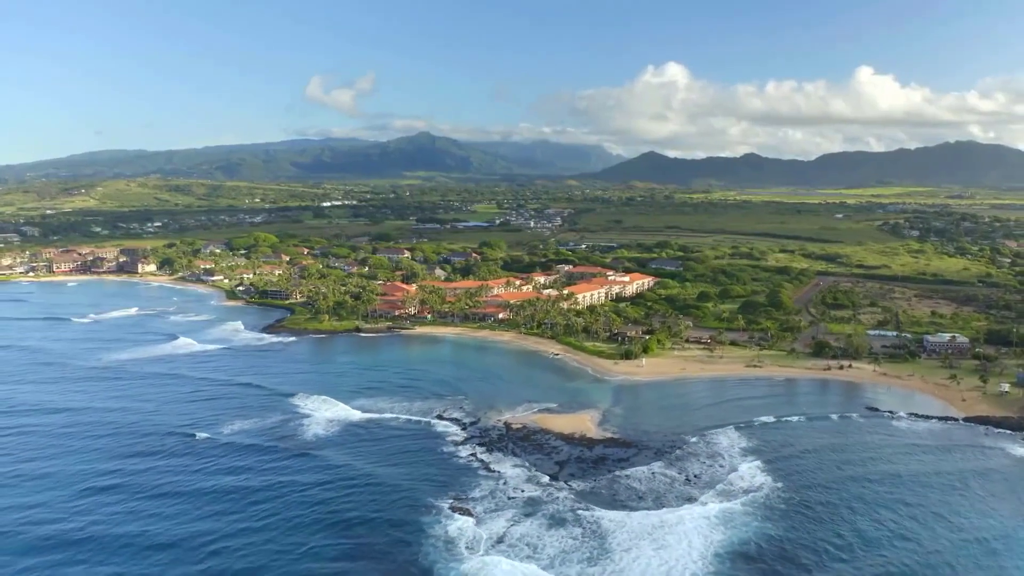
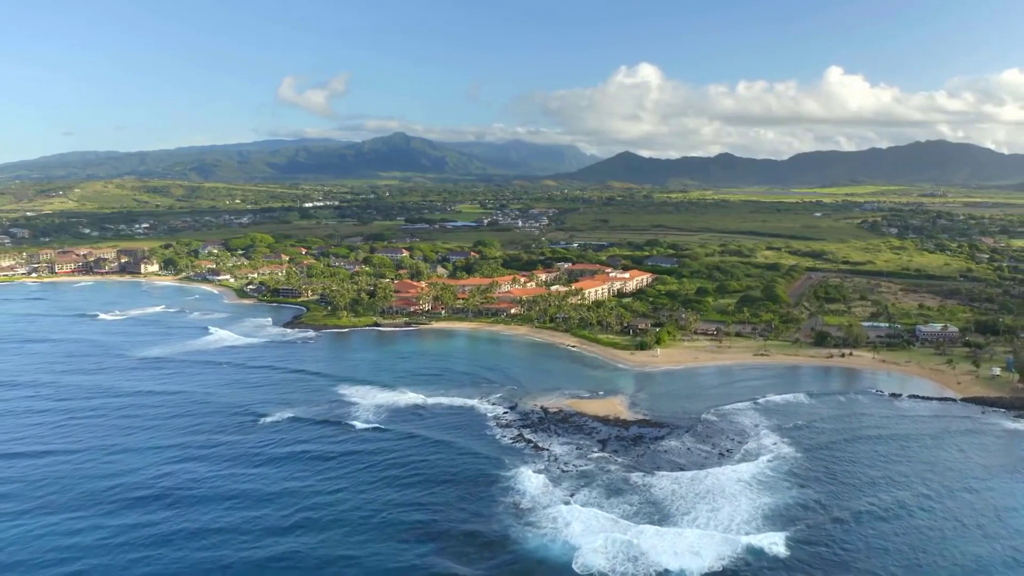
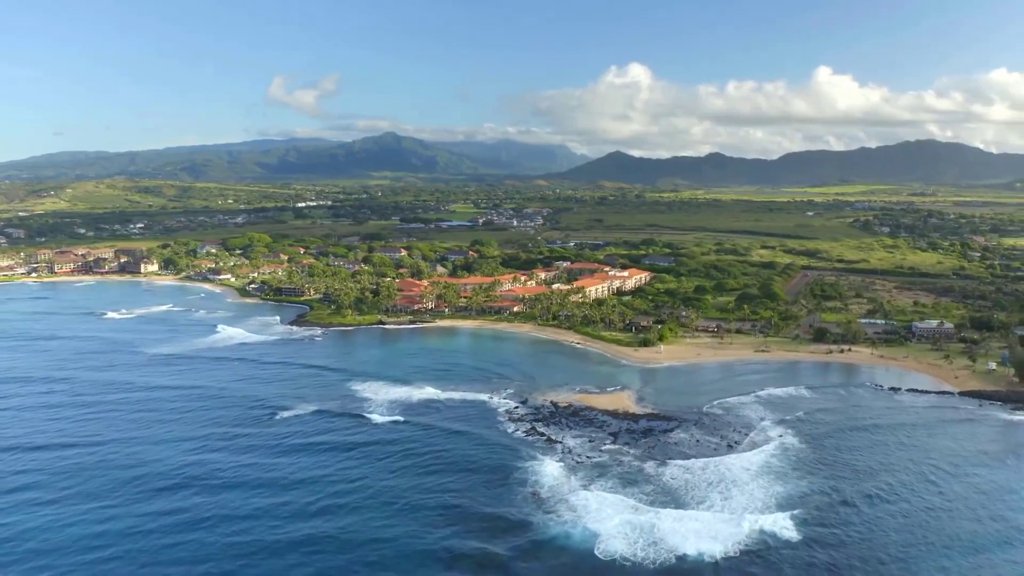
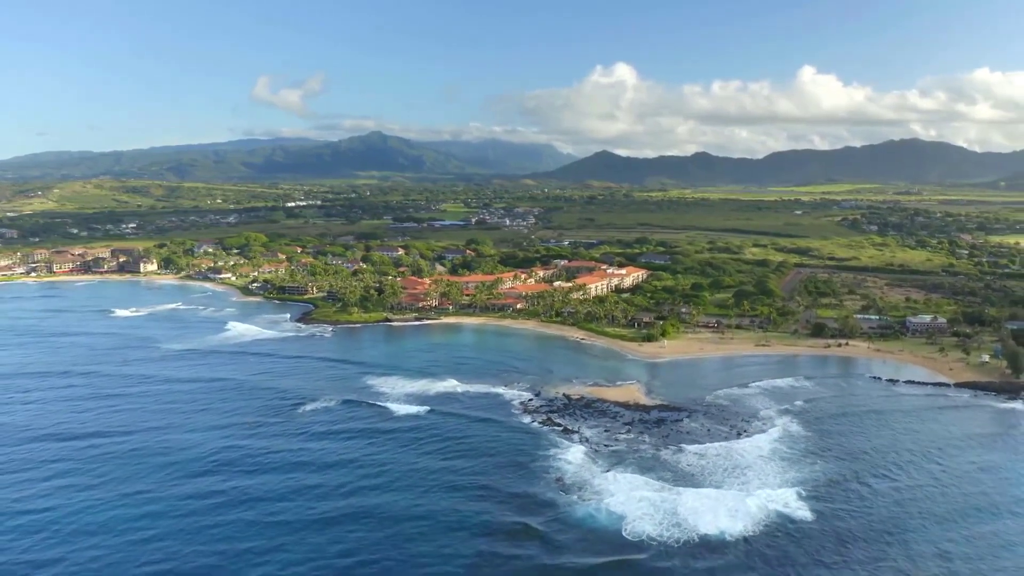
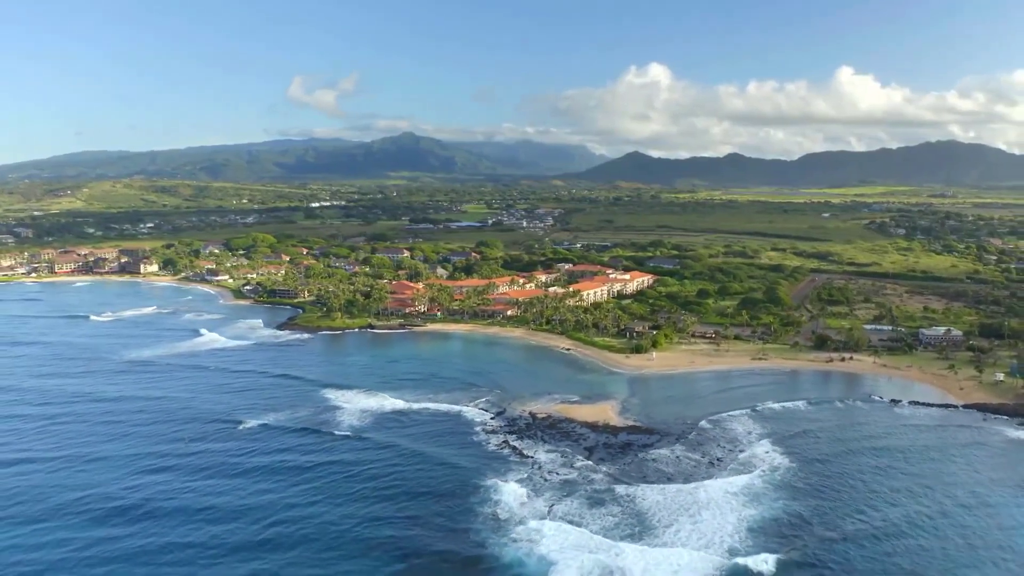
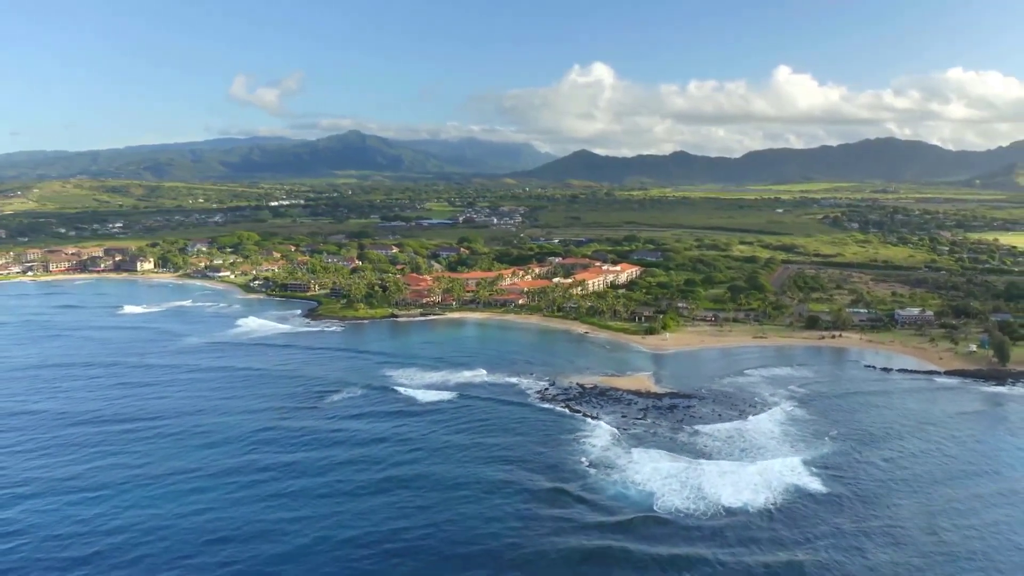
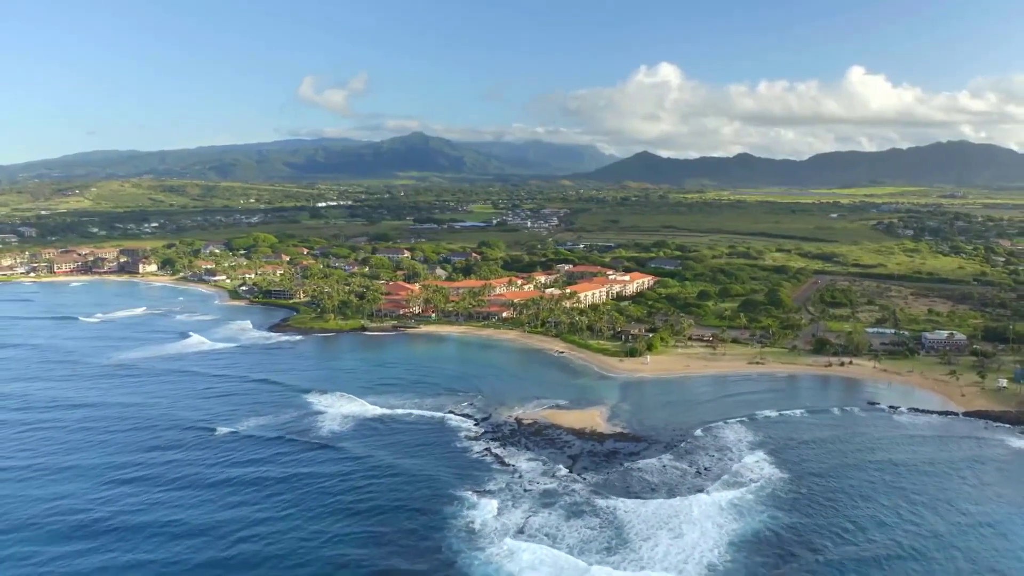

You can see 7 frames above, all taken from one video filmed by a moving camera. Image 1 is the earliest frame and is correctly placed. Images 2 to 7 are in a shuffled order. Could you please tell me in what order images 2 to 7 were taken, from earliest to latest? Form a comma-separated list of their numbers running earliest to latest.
7, 5, 2, 3, 4, 6
